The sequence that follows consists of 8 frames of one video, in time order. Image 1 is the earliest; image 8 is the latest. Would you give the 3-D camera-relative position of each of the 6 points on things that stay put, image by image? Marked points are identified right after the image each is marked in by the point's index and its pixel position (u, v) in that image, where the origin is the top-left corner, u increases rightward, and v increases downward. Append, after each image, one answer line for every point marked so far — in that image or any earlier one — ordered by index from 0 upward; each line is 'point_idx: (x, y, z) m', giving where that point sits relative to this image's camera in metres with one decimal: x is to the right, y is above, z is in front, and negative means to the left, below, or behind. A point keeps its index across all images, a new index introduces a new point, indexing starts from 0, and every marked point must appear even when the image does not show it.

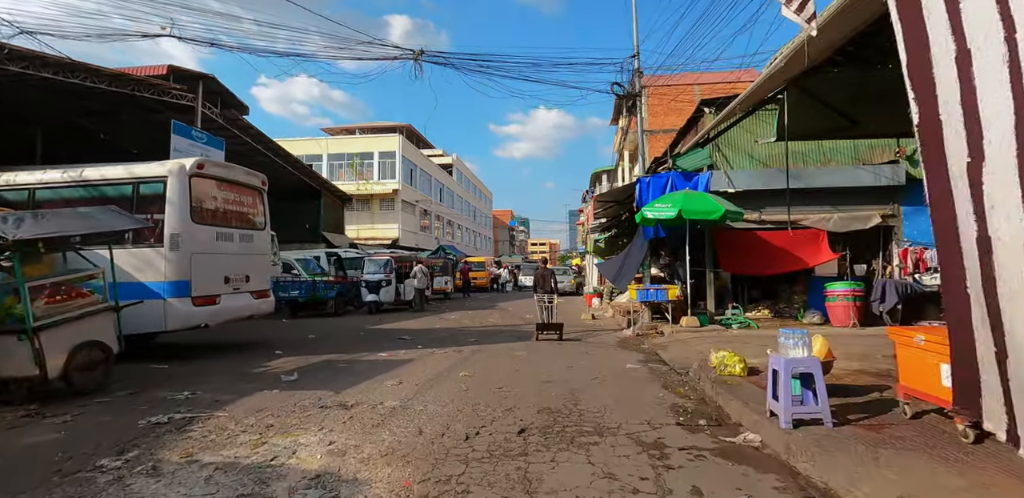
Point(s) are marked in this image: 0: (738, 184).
0: (+5.2, +1.5, +11.6) m
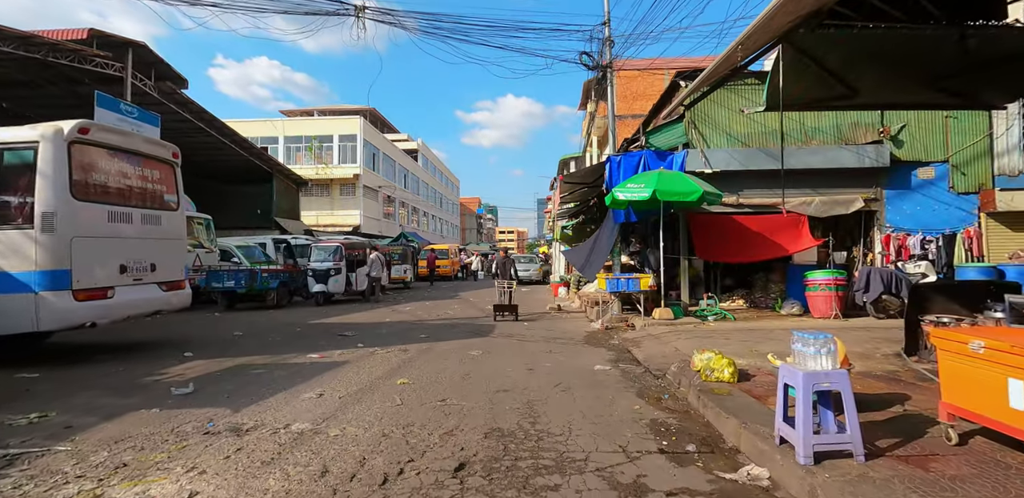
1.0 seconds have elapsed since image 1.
0: (+4.3, +1.8, +10.7) m
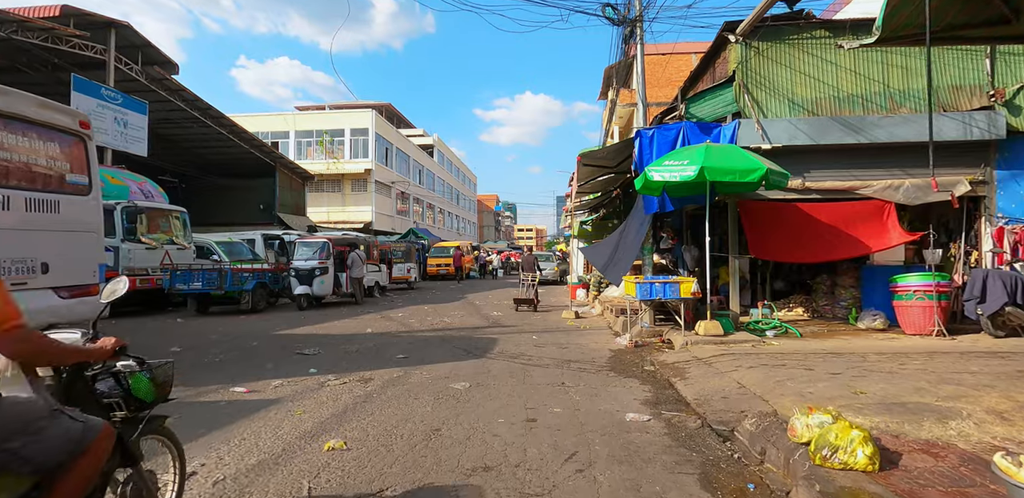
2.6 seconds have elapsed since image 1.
0: (+4.4, +1.9, +8.5) m
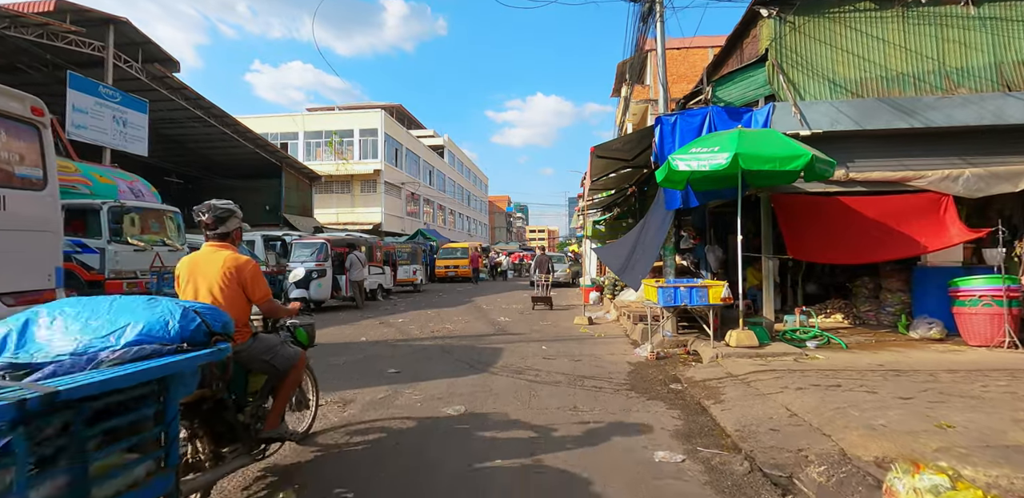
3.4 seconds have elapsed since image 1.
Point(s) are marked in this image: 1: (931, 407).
0: (+4.5, +1.9, +7.5) m
1: (+3.6, -1.3, +4.3) m
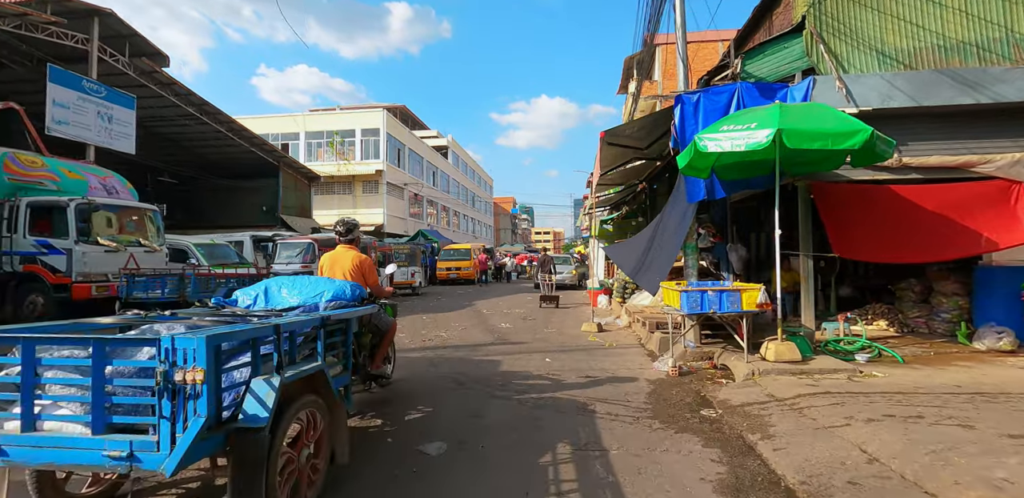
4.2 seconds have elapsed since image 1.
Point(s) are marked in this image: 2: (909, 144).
0: (+4.5, +1.9, +6.4) m
1: (+3.5, -1.3, +3.2) m
2: (+5.2, +1.4, +6.6) m
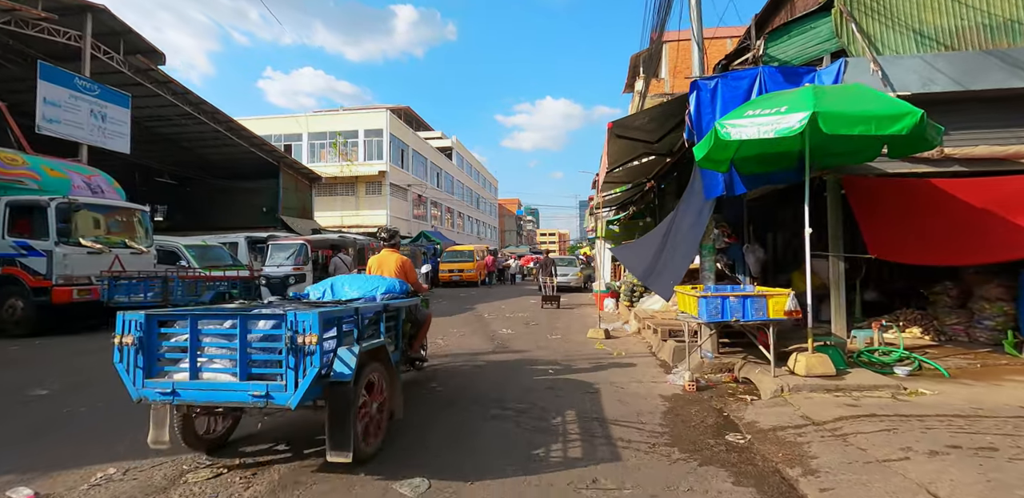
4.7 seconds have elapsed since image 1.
0: (+4.4, +1.9, +5.8) m
1: (+3.5, -1.3, +2.6) m
2: (+5.2, +1.4, +6.0) m
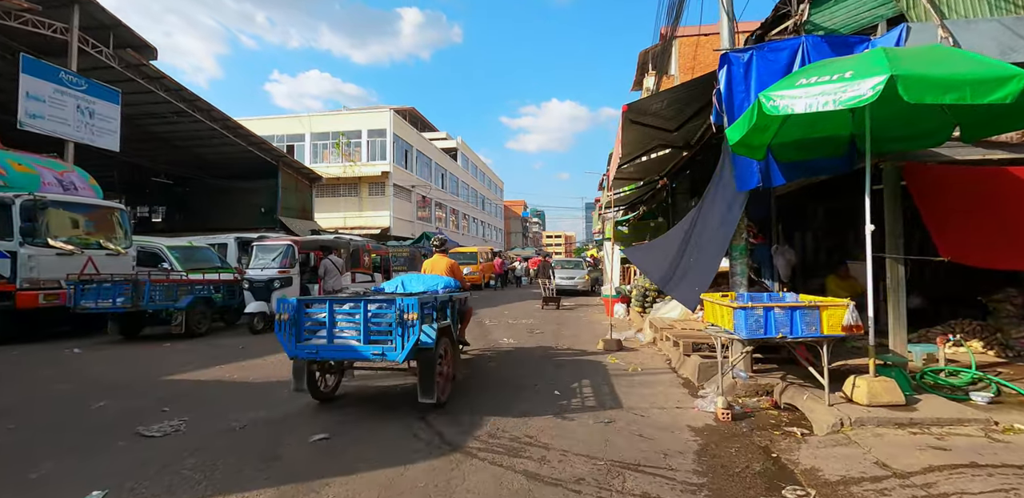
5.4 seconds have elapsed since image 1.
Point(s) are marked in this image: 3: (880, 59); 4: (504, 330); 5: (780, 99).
0: (+4.4, +1.9, +4.9) m
1: (+3.4, -1.3, +1.7) m
2: (+5.2, +1.3, +5.0) m
3: (+2.6, +1.4, +3.6) m
4: (-0.2, -1.8, +11.5) m
5: (+2.0, +1.1, +3.9) m
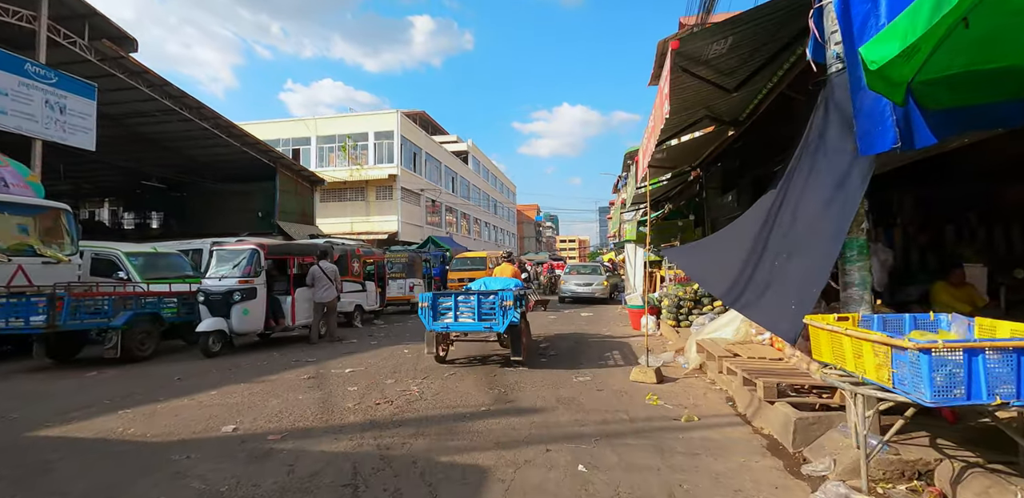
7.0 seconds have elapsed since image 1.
0: (+4.4, +2.0, +2.9) m
1: (+3.3, -1.2, -0.3) m
2: (+5.1, +1.4, +3.0) m
3: (+2.6, +1.4, +1.7) m
4: (0.0, -1.9, +9.7) m
5: (+2.0, +1.2, +2.0) m
